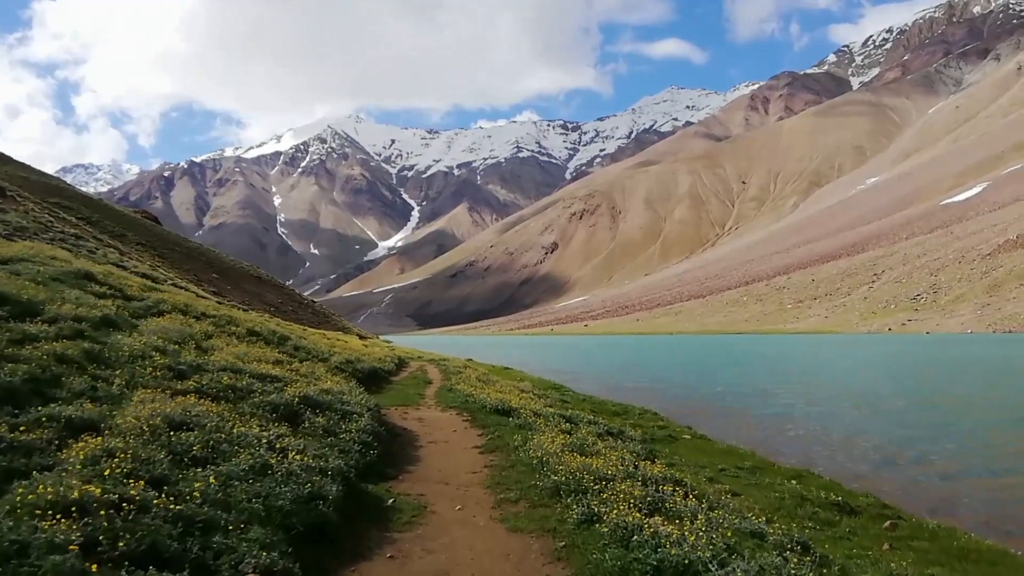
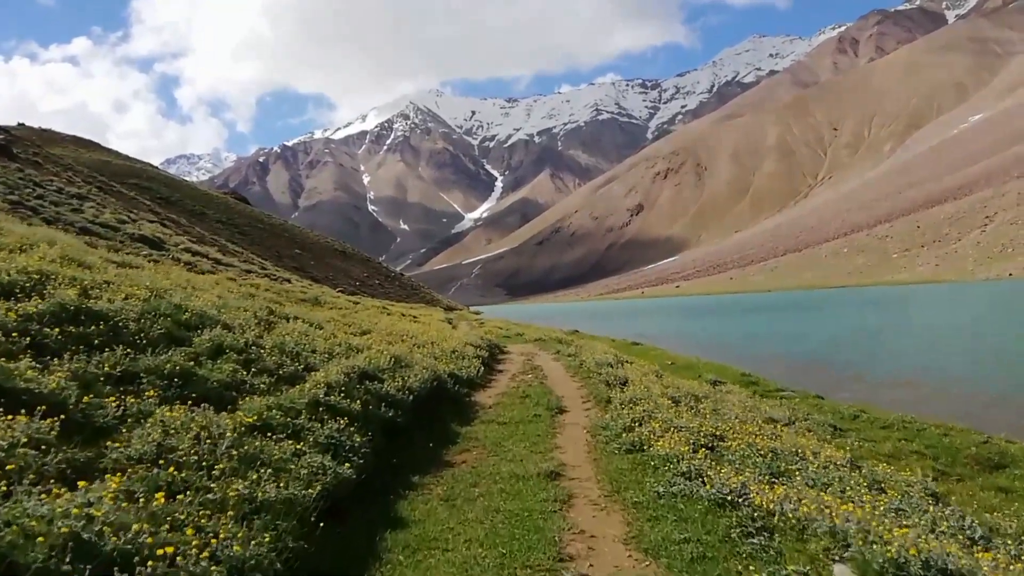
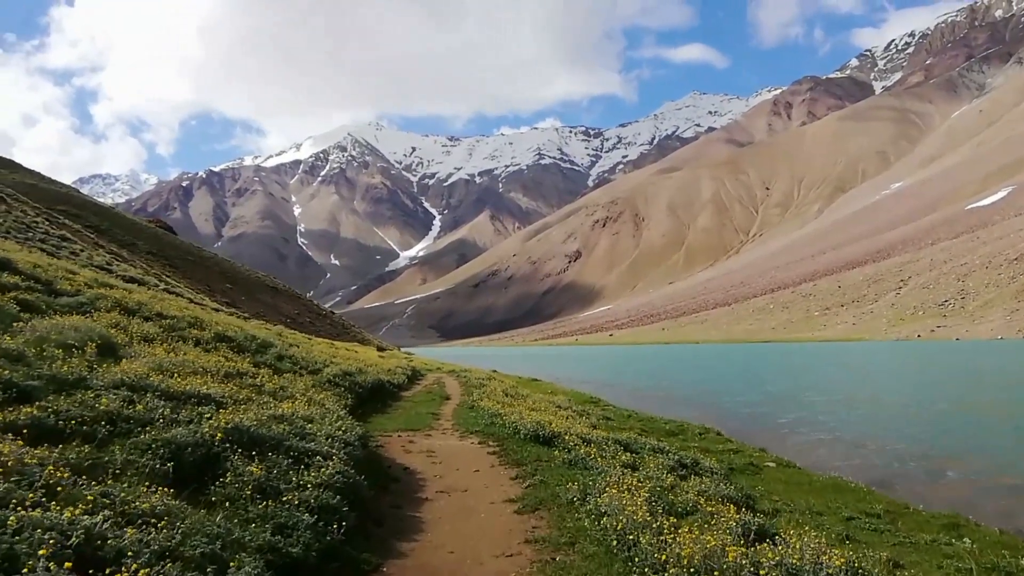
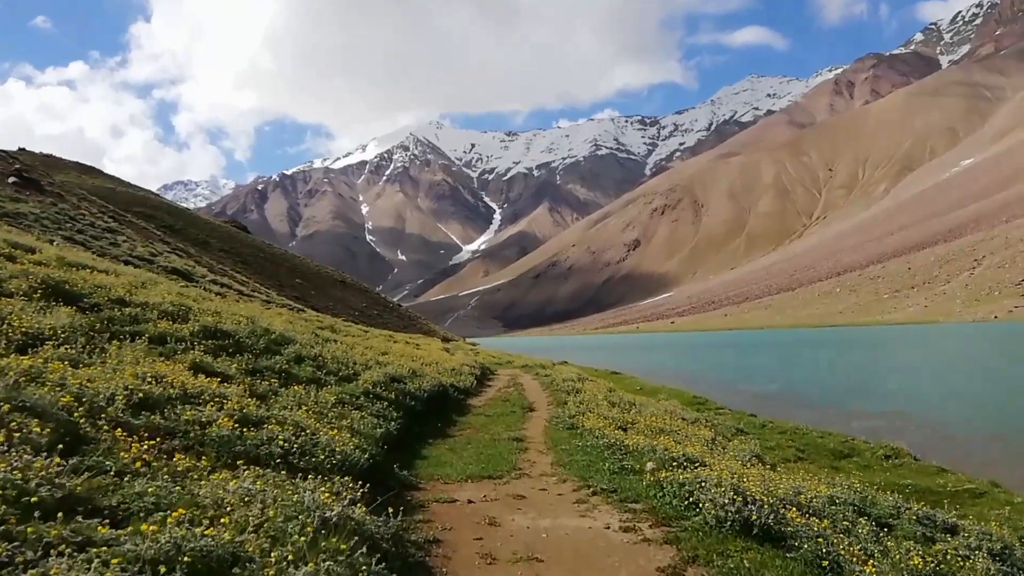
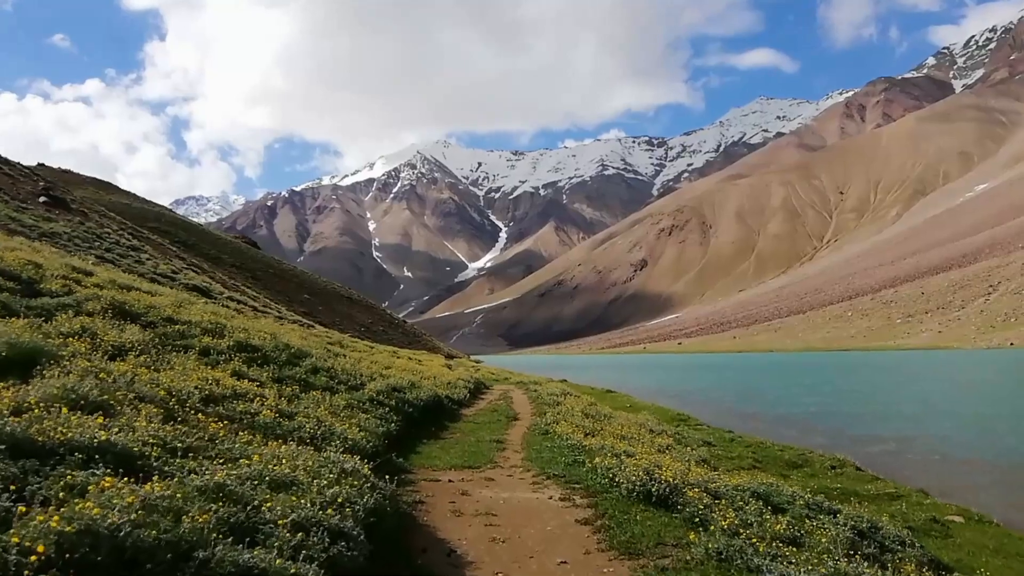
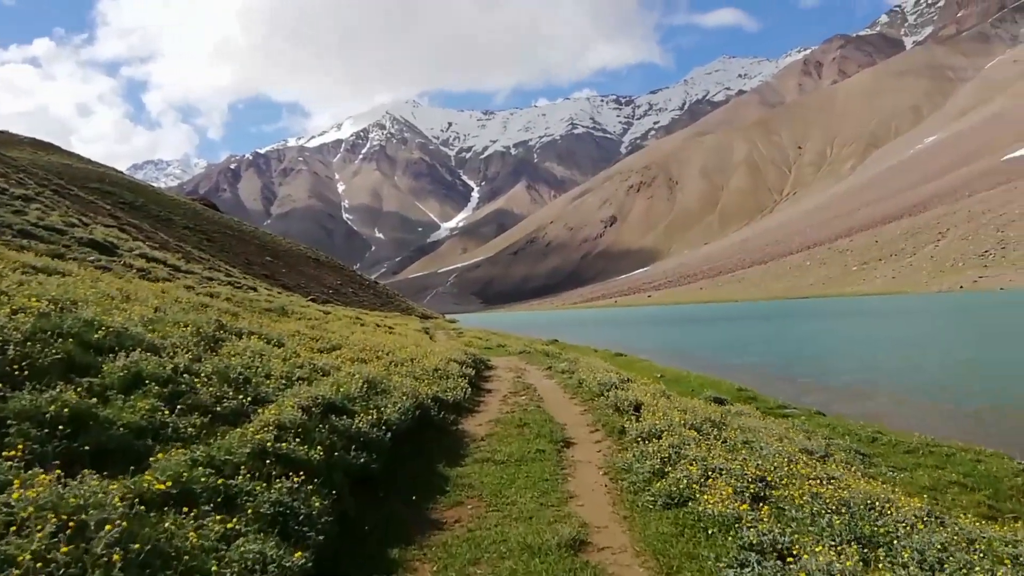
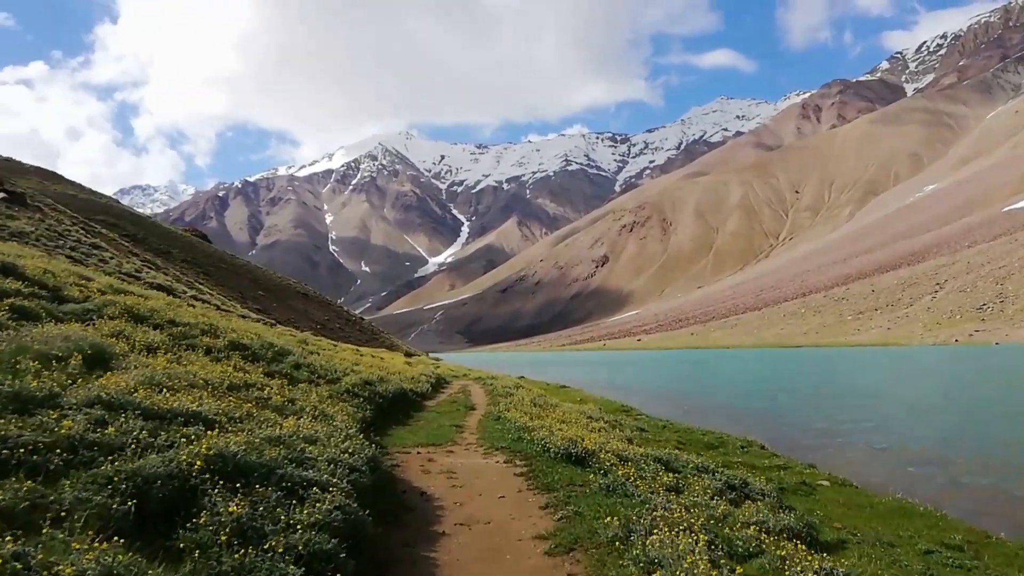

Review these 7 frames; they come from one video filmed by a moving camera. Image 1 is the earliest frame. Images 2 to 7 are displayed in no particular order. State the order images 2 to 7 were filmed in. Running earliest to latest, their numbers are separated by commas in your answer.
3, 7, 5, 4, 2, 6
